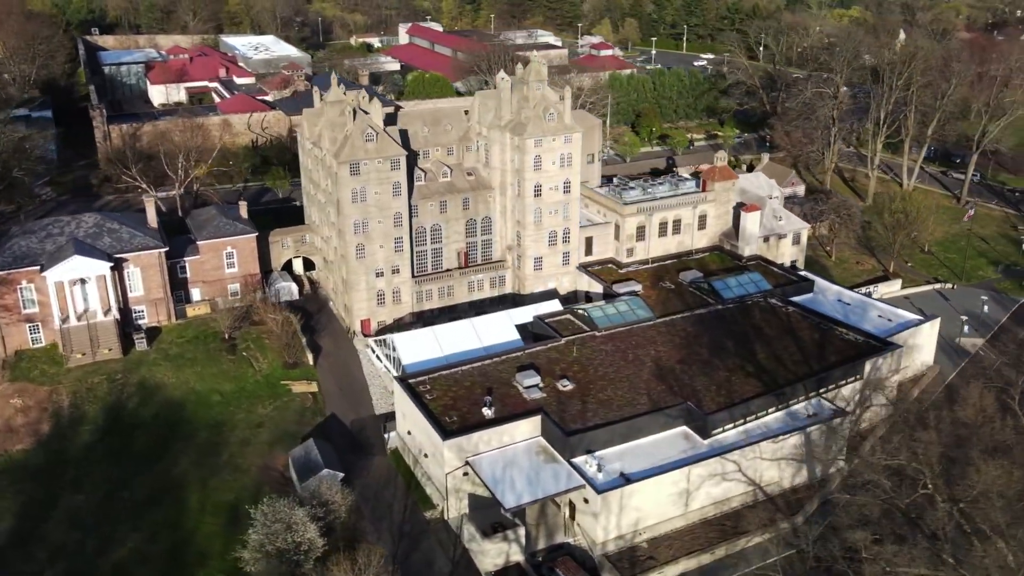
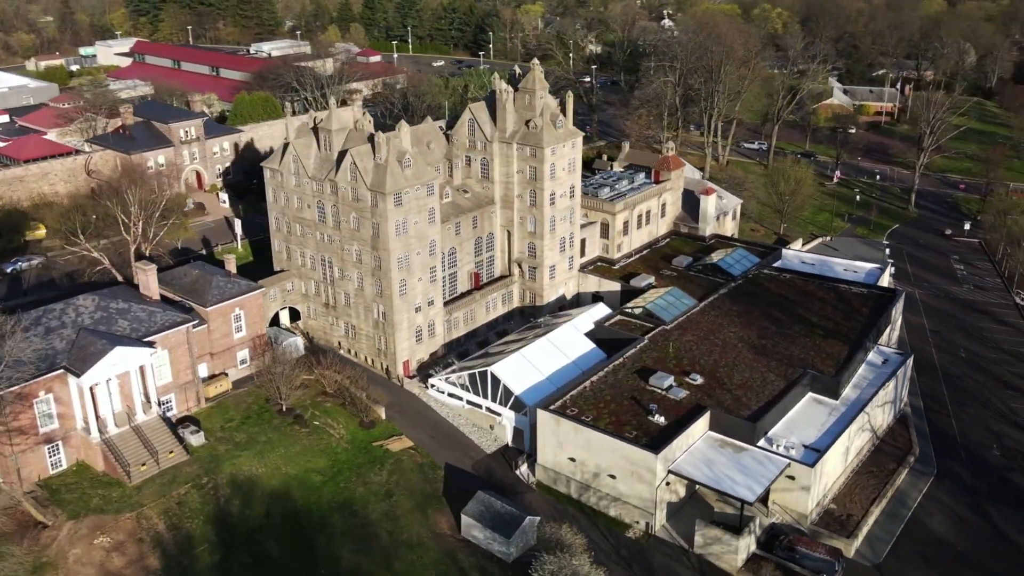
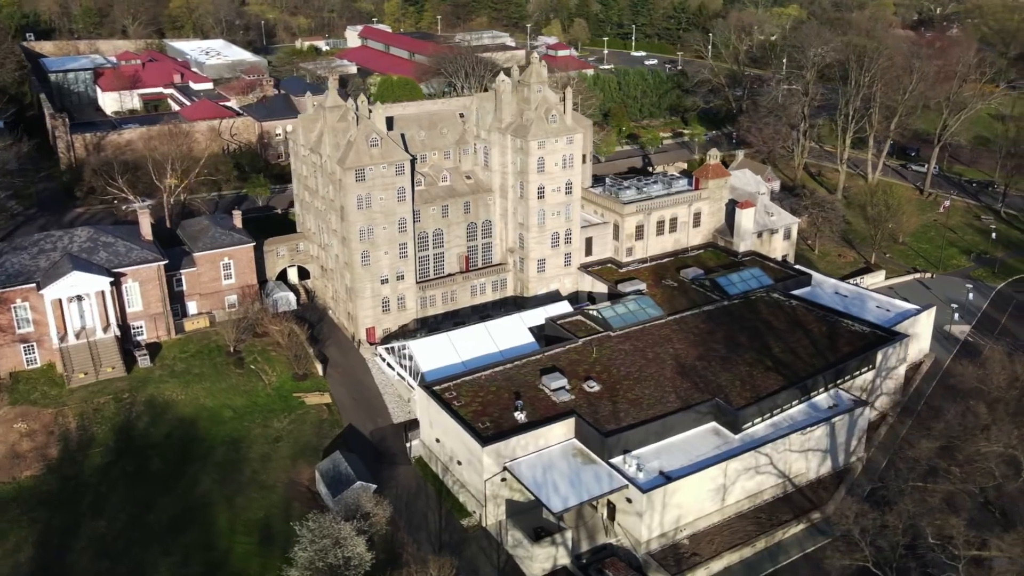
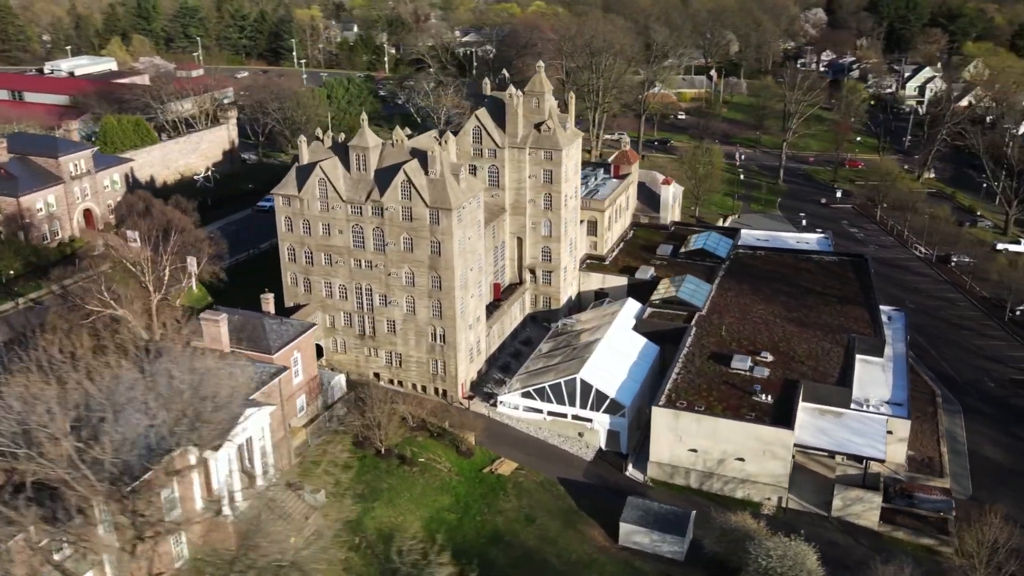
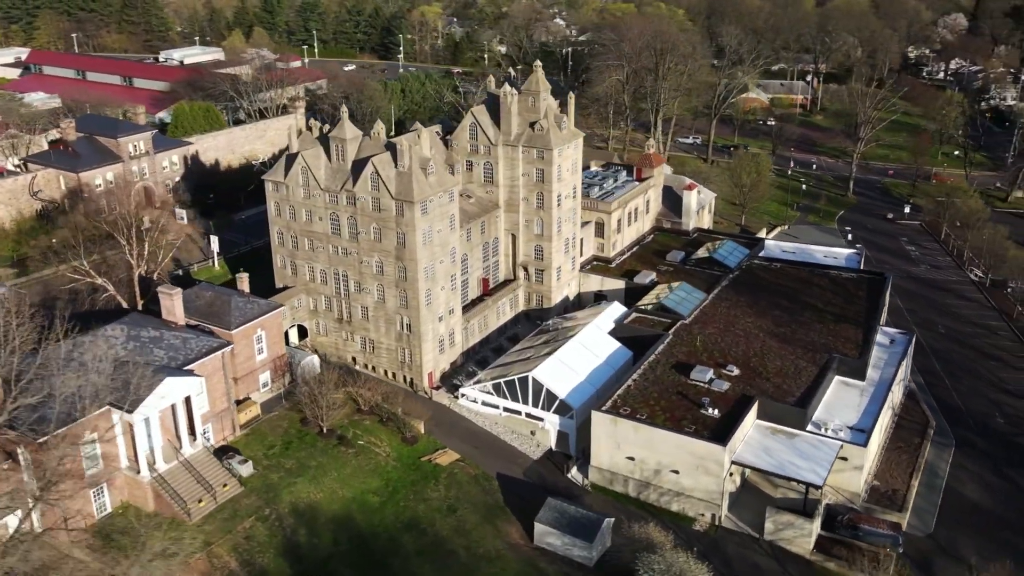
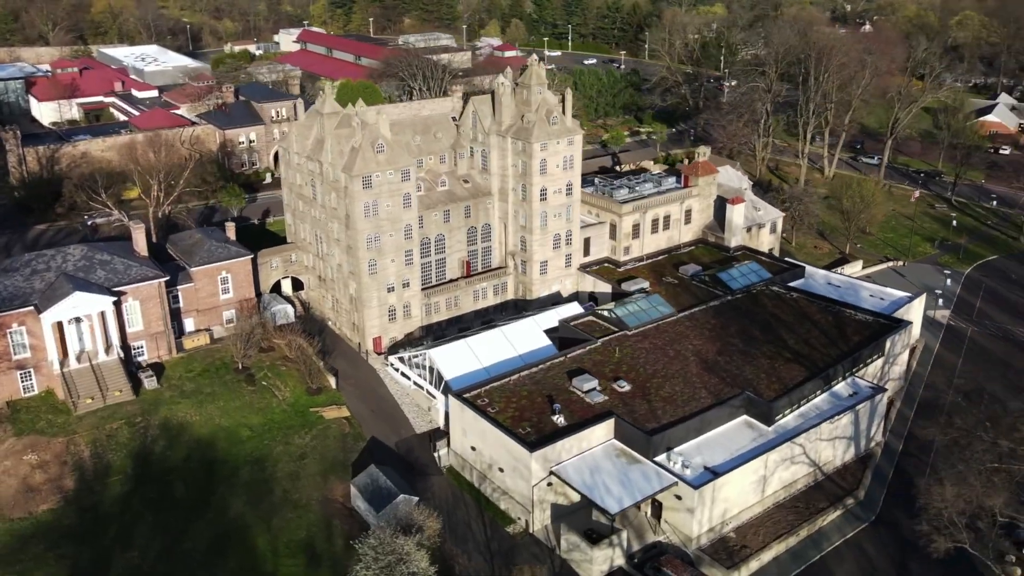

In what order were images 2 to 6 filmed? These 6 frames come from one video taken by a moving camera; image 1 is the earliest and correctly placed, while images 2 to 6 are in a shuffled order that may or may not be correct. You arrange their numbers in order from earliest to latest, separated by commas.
3, 6, 2, 5, 4
